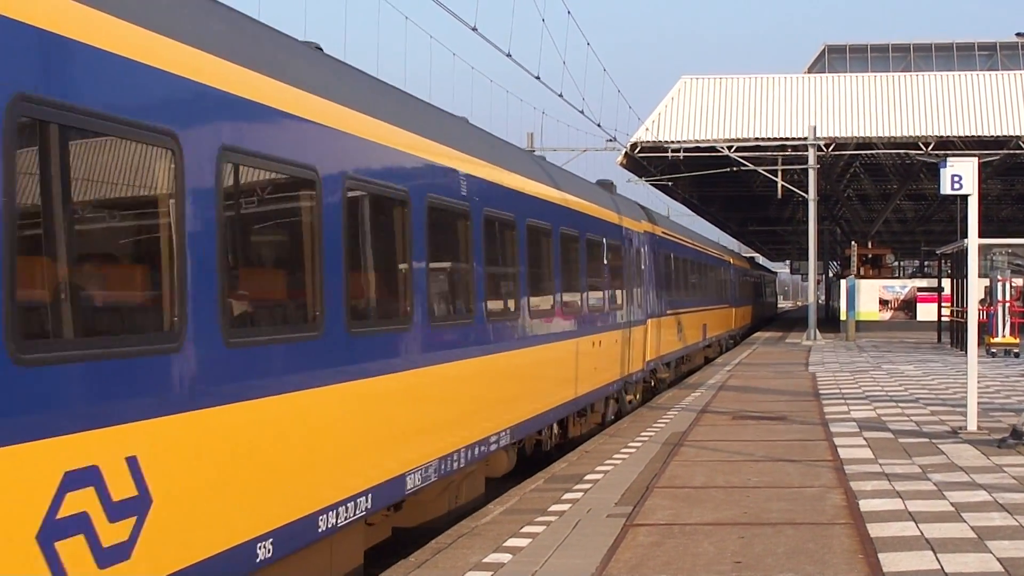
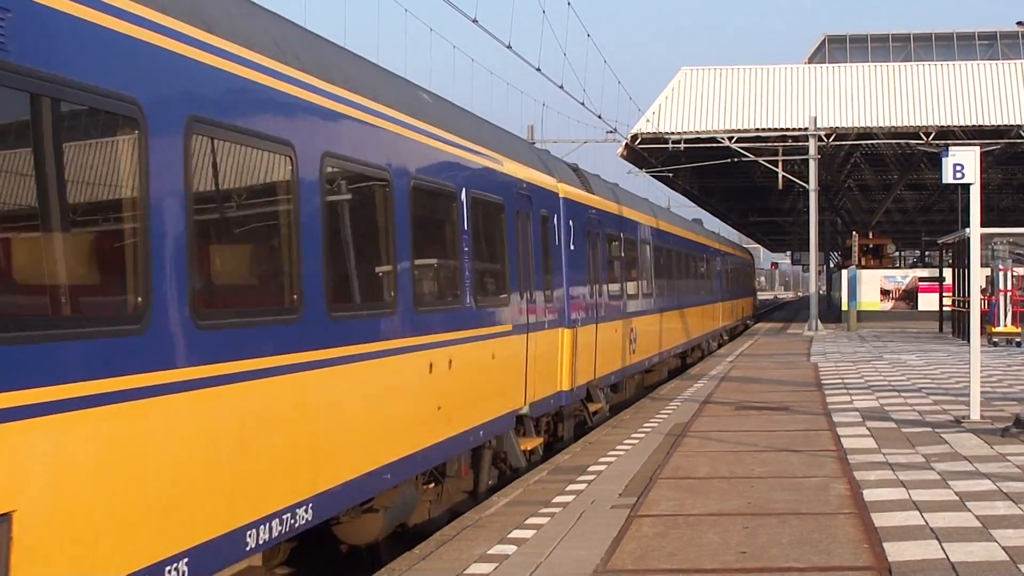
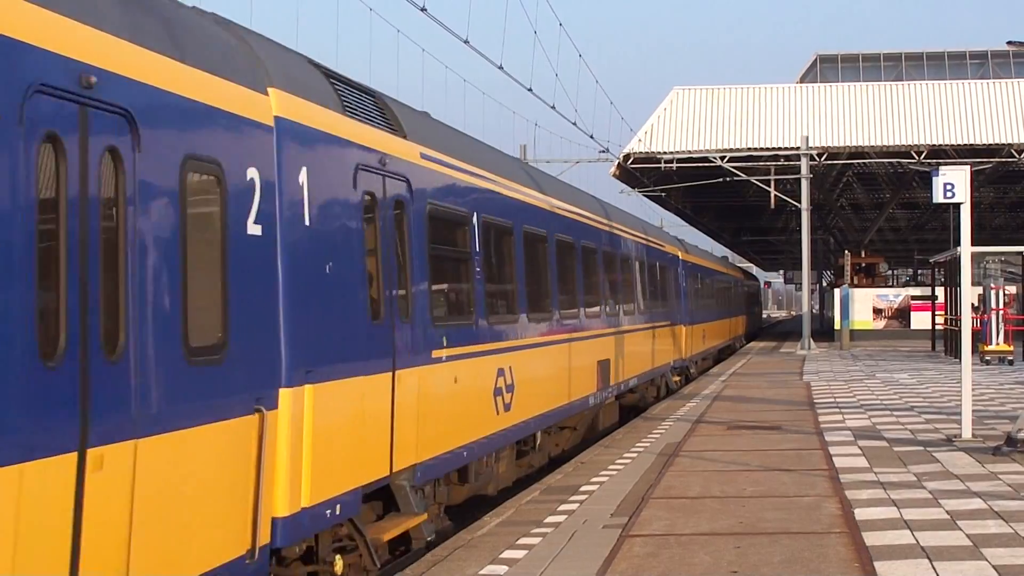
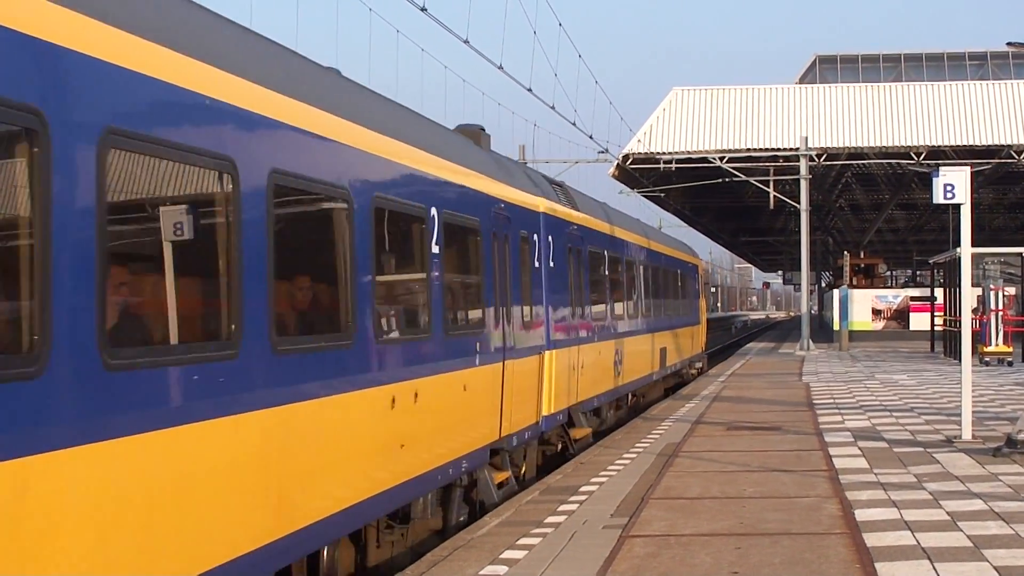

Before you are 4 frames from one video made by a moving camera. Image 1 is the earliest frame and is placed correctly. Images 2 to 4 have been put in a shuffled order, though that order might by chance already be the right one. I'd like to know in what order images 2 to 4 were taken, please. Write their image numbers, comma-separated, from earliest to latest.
3, 2, 4
